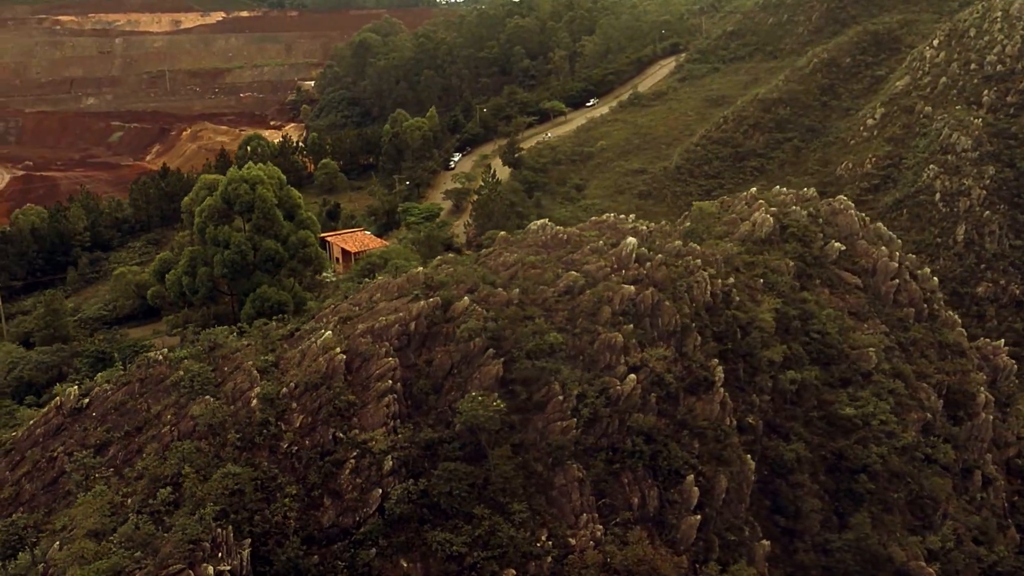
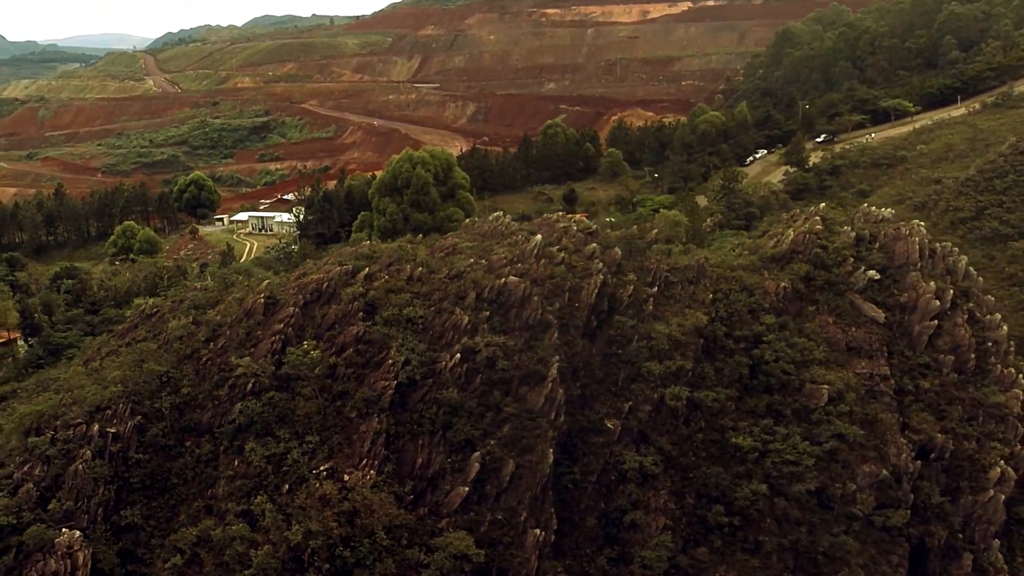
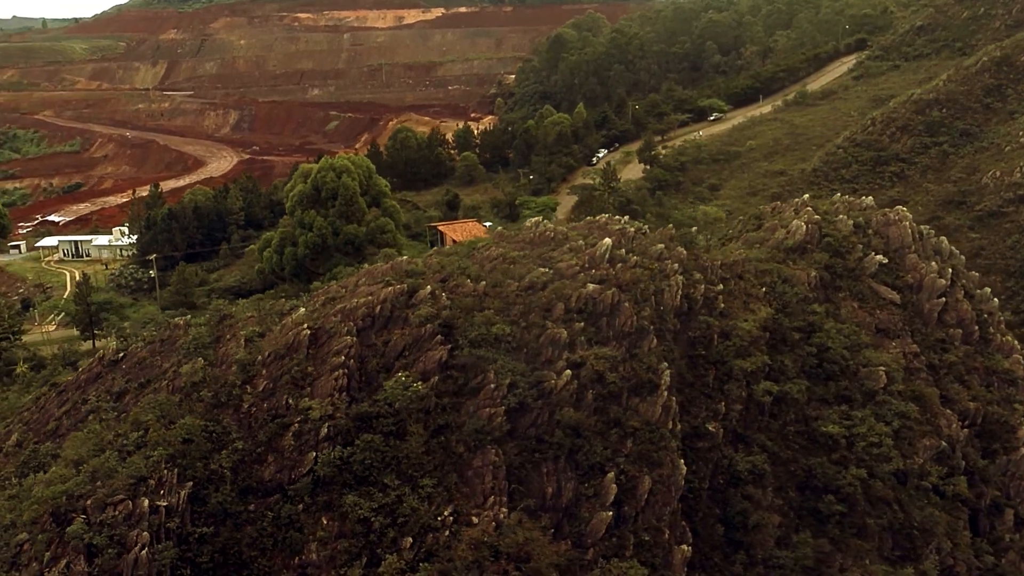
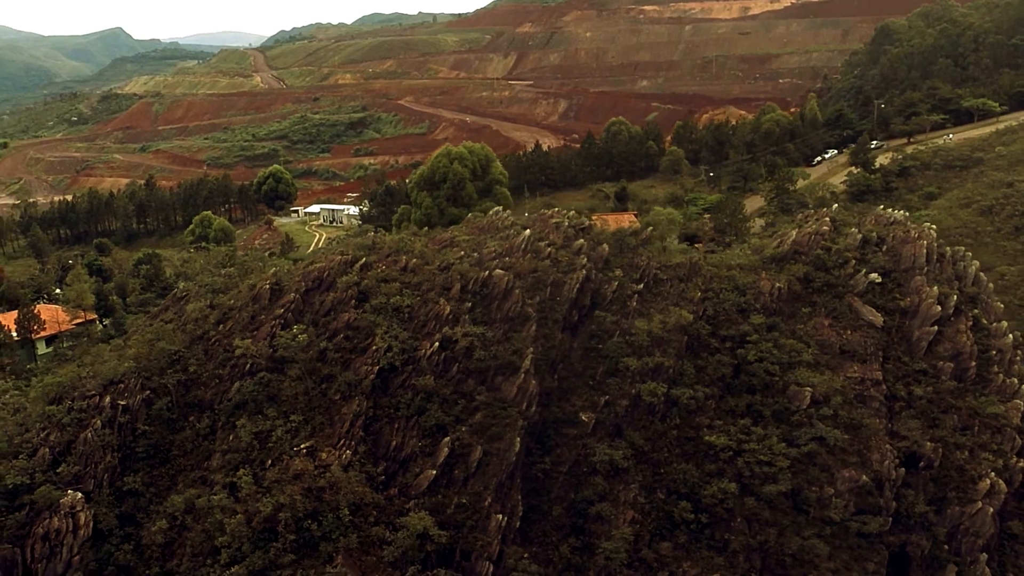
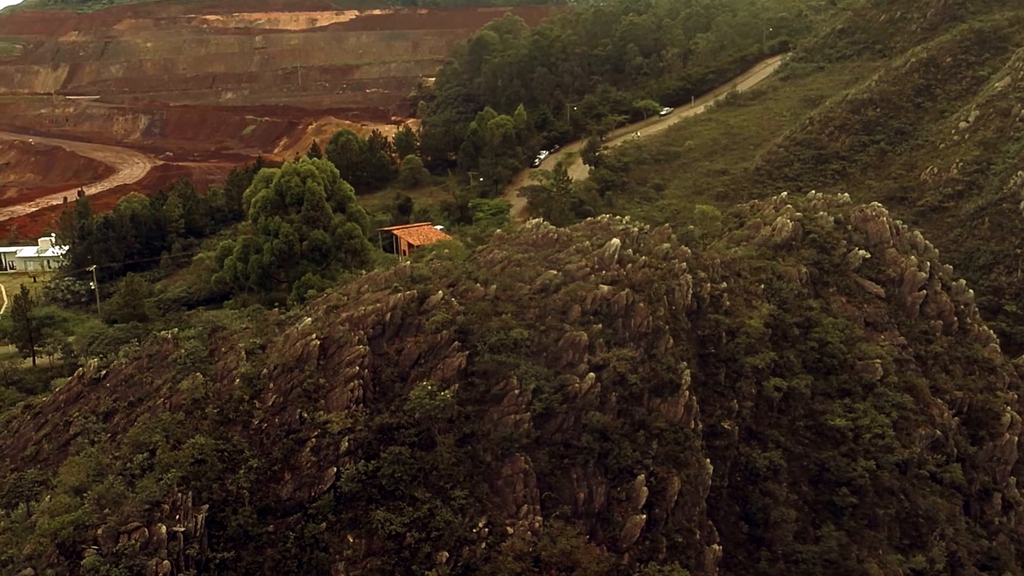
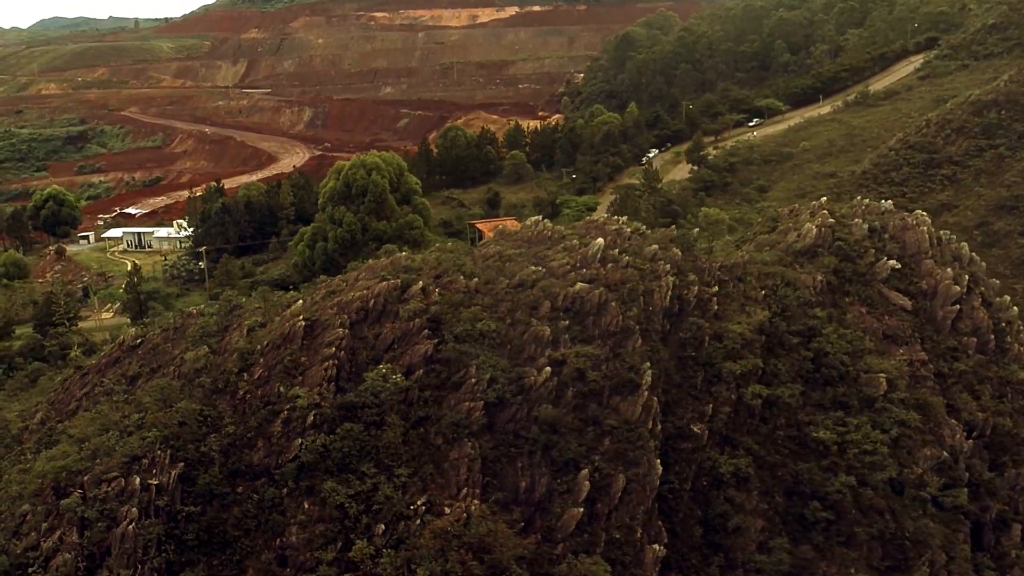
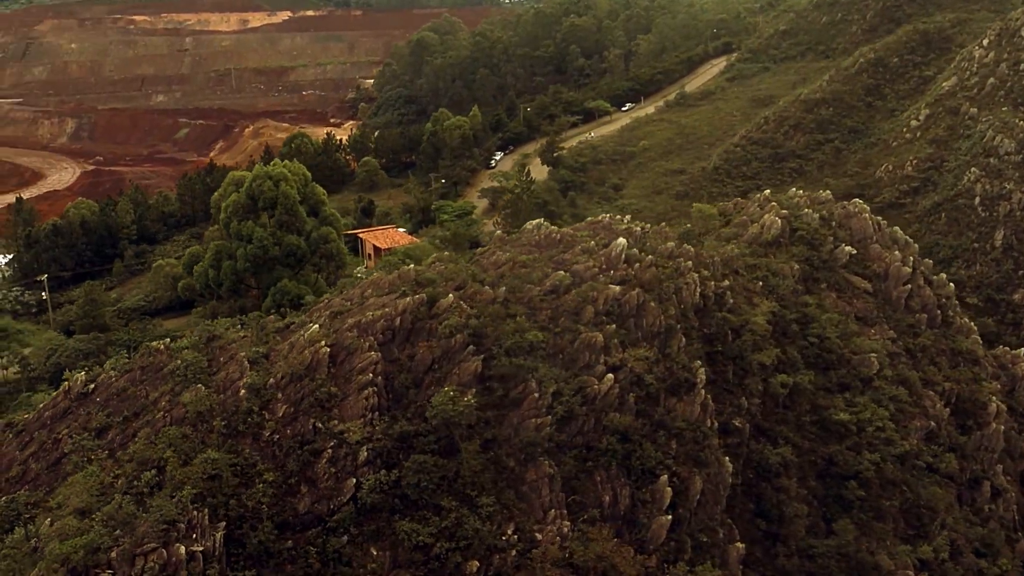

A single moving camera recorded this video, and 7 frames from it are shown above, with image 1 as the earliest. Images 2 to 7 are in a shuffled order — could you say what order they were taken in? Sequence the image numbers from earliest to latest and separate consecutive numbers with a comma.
7, 5, 3, 6, 2, 4
